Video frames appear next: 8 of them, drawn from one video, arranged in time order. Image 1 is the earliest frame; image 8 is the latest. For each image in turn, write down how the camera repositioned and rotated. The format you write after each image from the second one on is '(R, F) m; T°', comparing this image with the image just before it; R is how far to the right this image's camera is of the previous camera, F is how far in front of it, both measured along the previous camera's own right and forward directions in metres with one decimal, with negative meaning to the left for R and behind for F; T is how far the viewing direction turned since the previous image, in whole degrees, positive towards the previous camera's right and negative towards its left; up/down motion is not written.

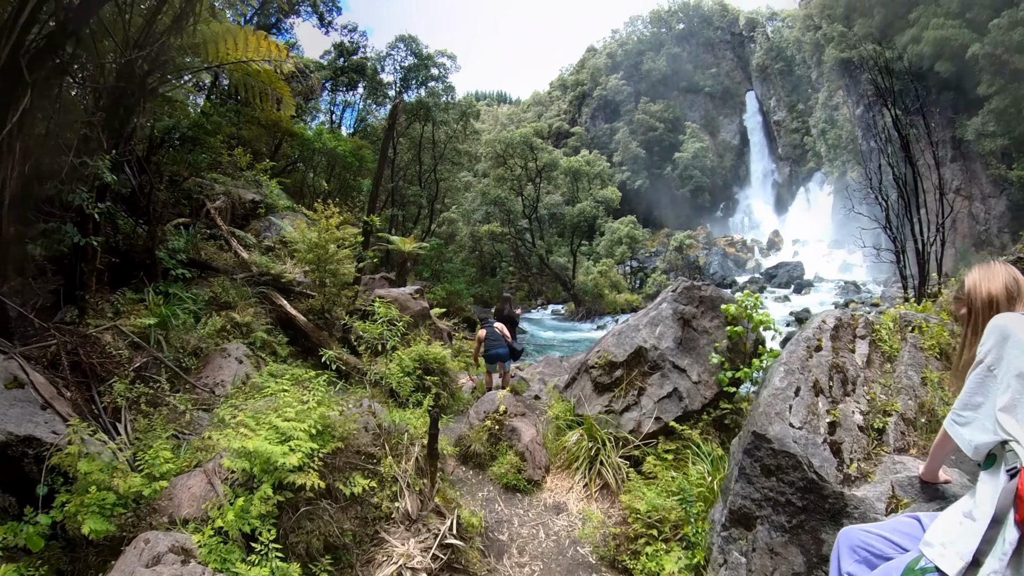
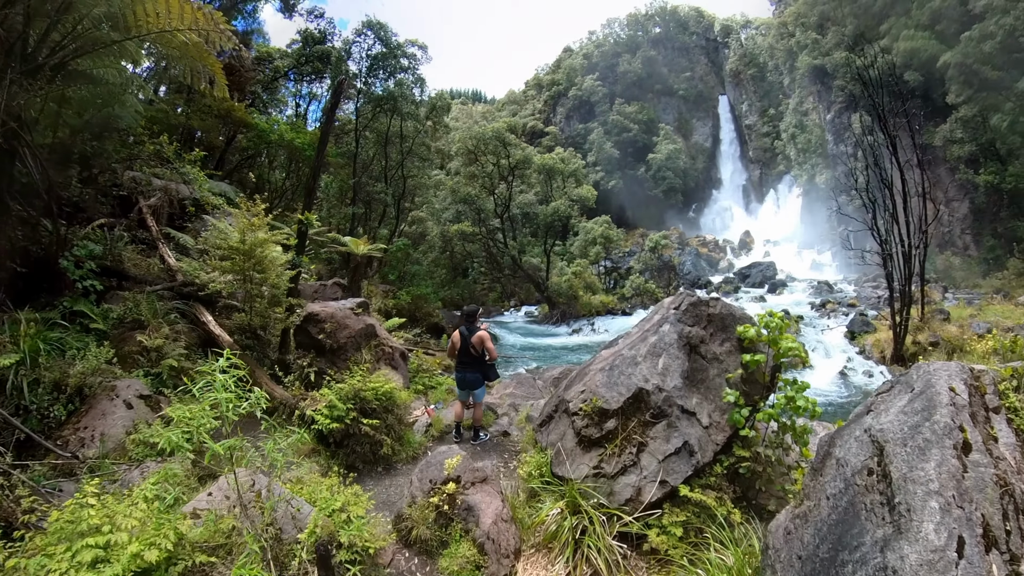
(+0.1, +0.7) m; +3°
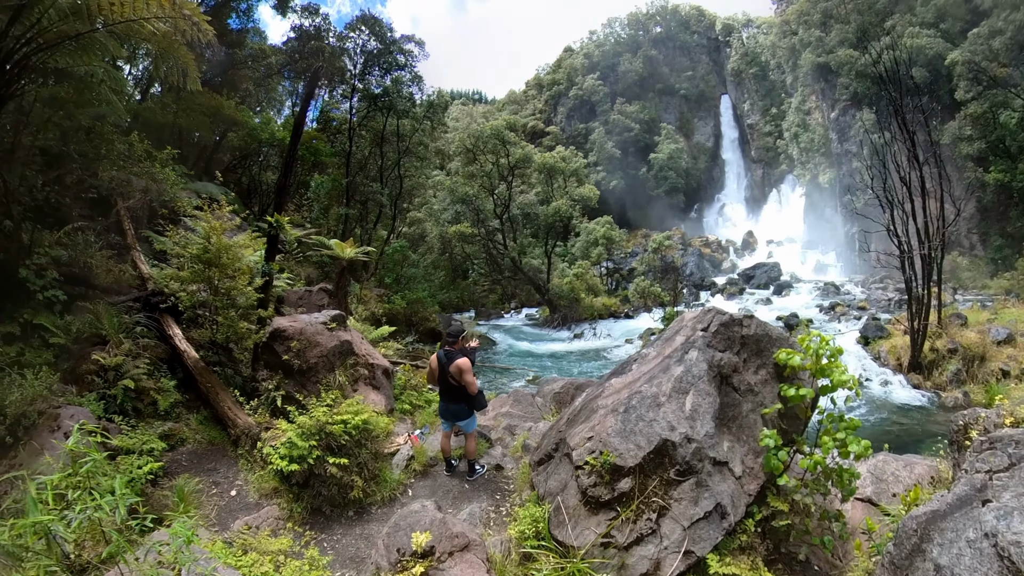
(0.0, +0.4) m; 0°
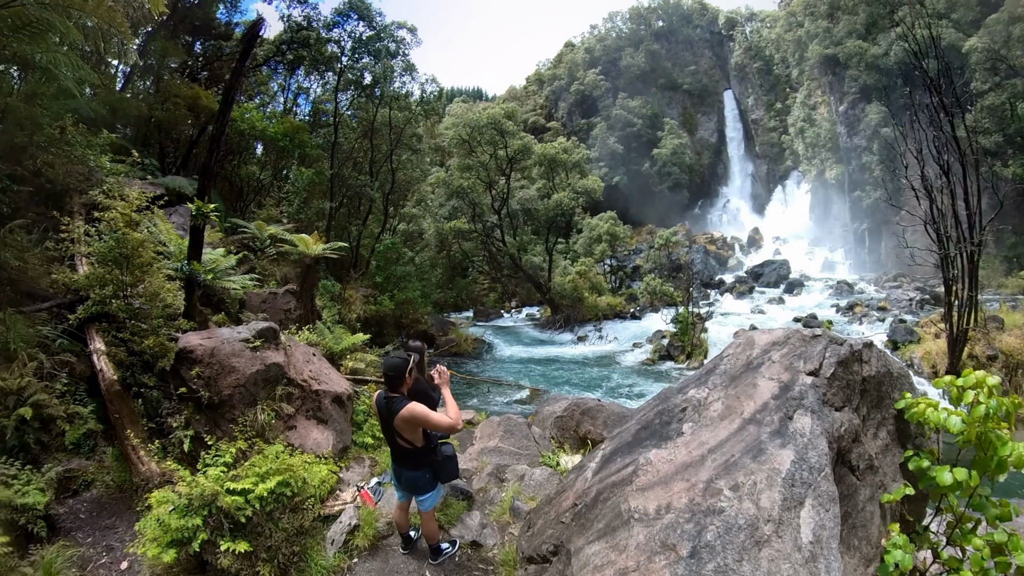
(+0.1, +0.8) m; 0°
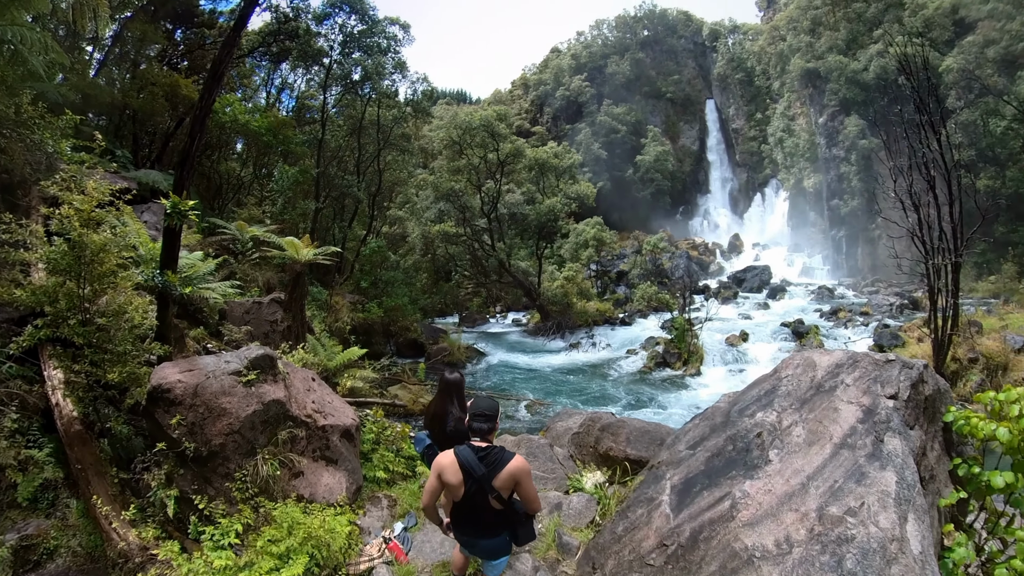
(-0.2, +0.3) m; +2°
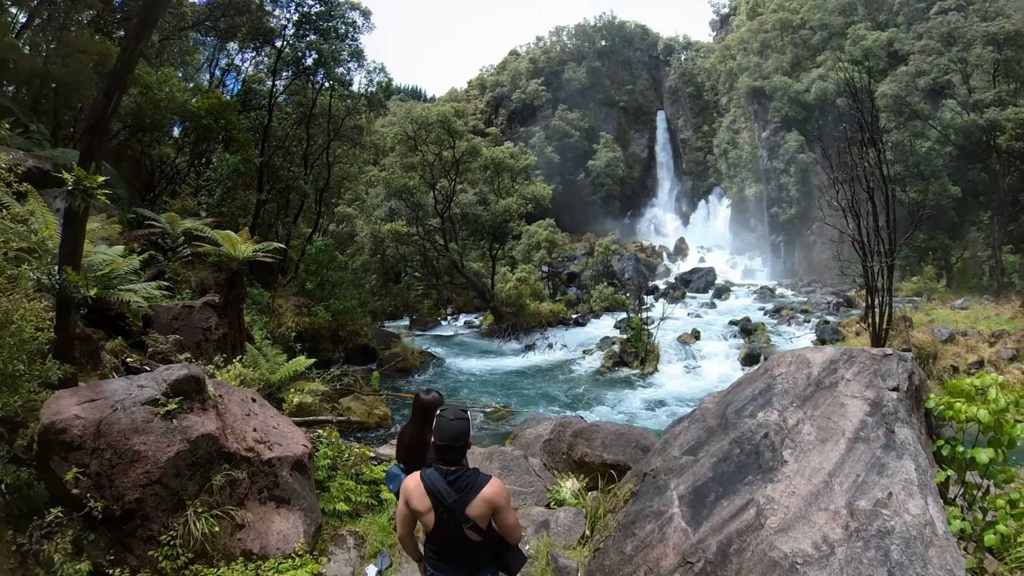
(-0.2, +0.3) m; +6°
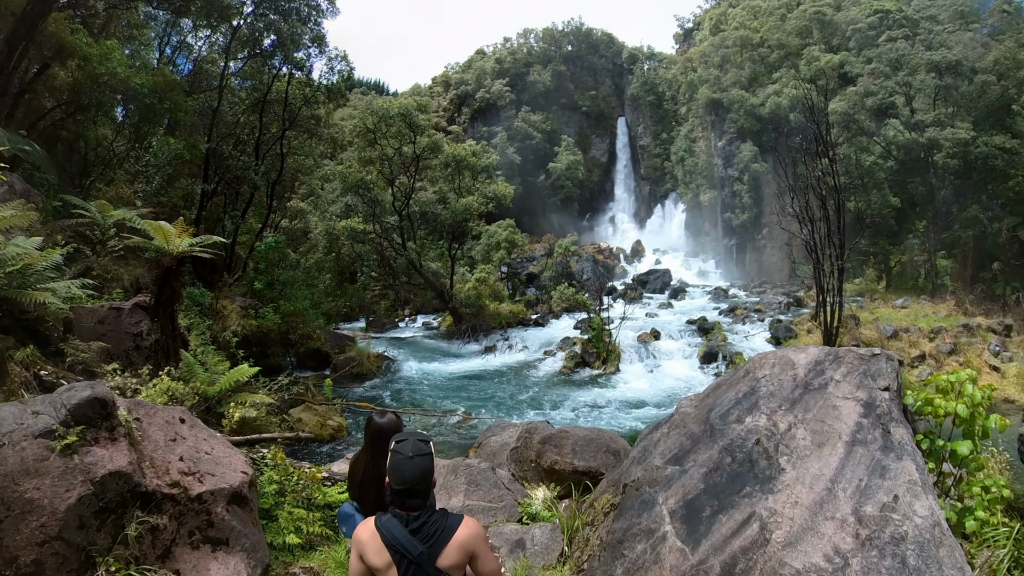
(-0.1, +0.2) m; +4°
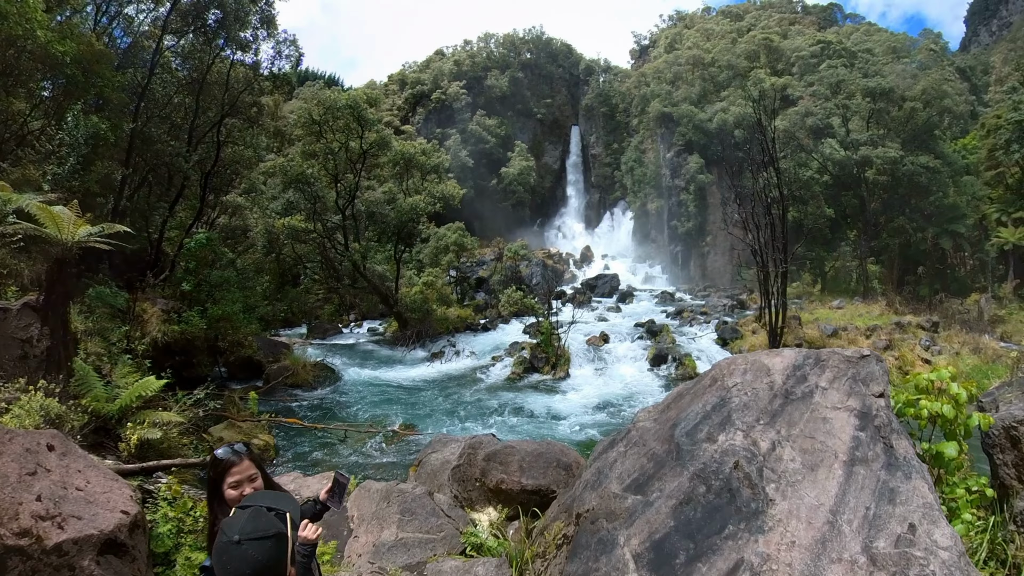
(0.0, +0.4) m; +6°
